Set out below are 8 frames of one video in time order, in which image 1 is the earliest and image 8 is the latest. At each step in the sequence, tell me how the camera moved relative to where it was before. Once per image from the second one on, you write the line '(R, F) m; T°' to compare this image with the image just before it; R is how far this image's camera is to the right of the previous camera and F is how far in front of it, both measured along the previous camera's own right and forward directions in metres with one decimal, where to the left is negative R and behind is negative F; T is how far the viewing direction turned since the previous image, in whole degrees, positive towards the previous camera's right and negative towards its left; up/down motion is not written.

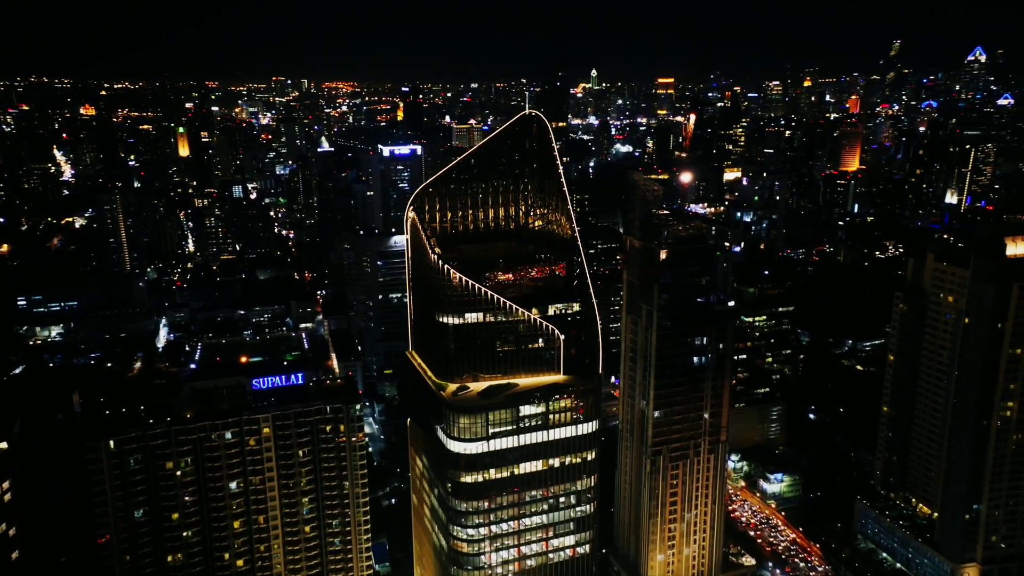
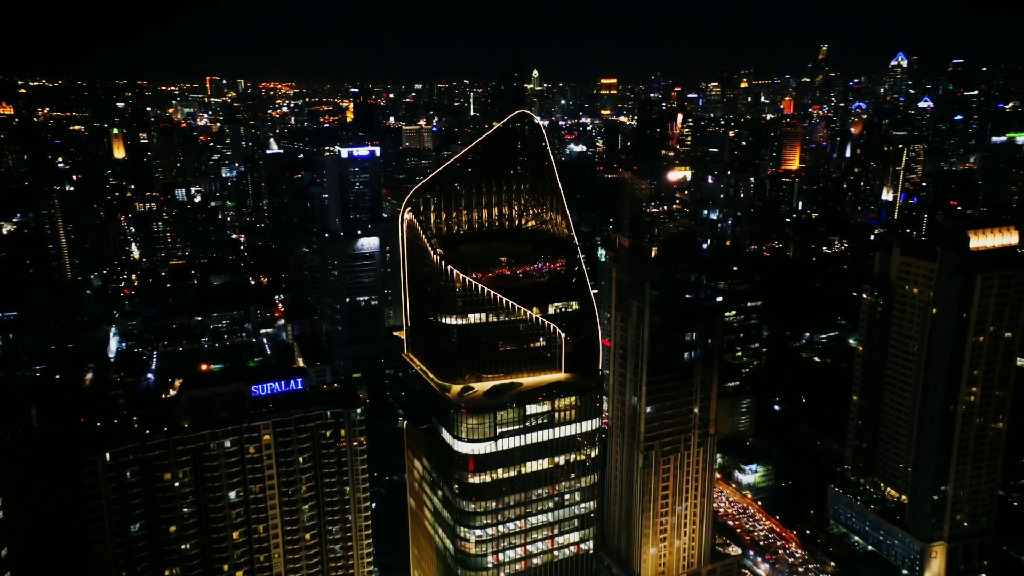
(-1.5, 0.0) m; +4°
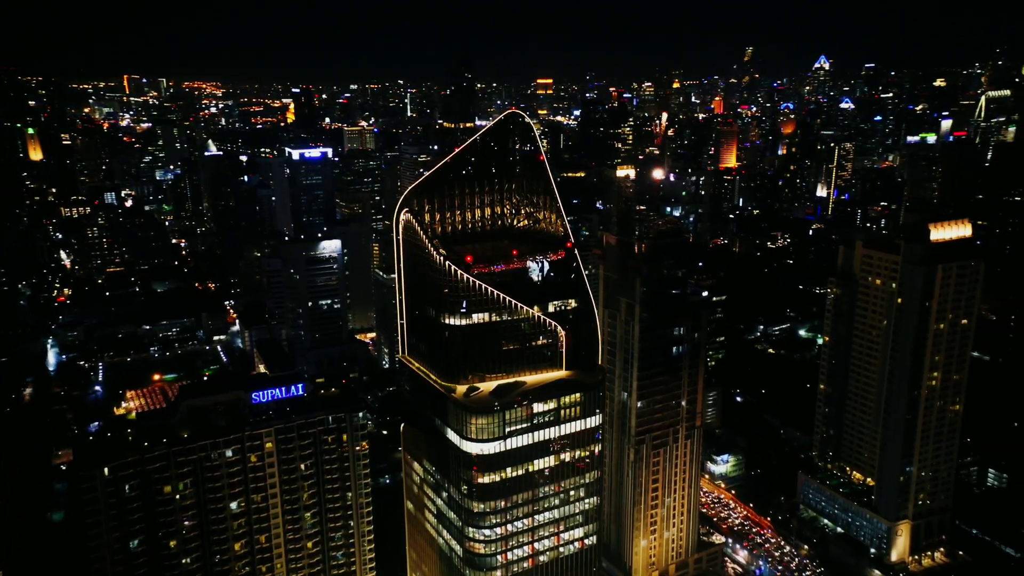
(-1.7, 0.0) m; +4°
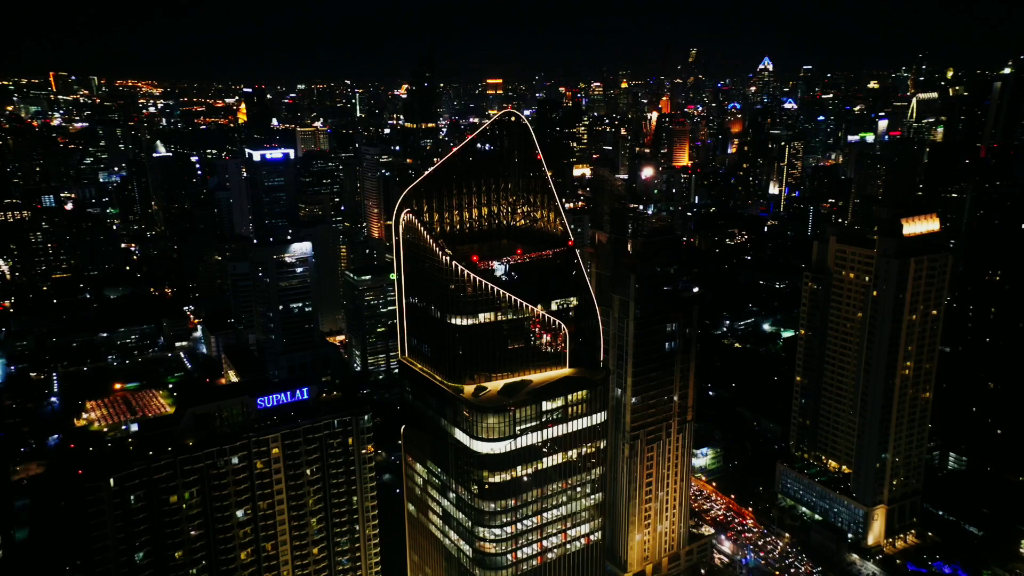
(-1.5, 0.0) m; +4°
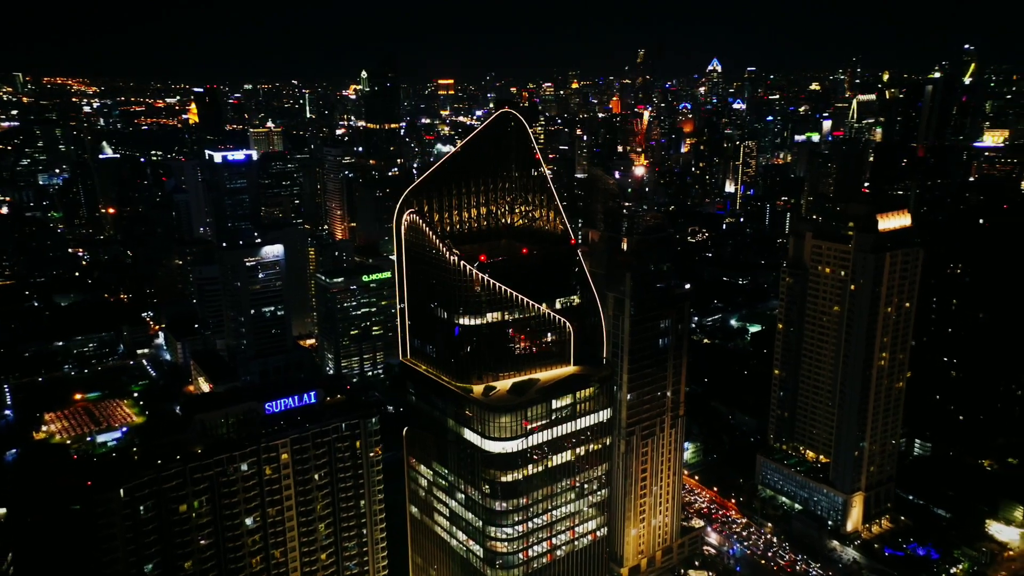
(-1.5, 0.0) m; +3°
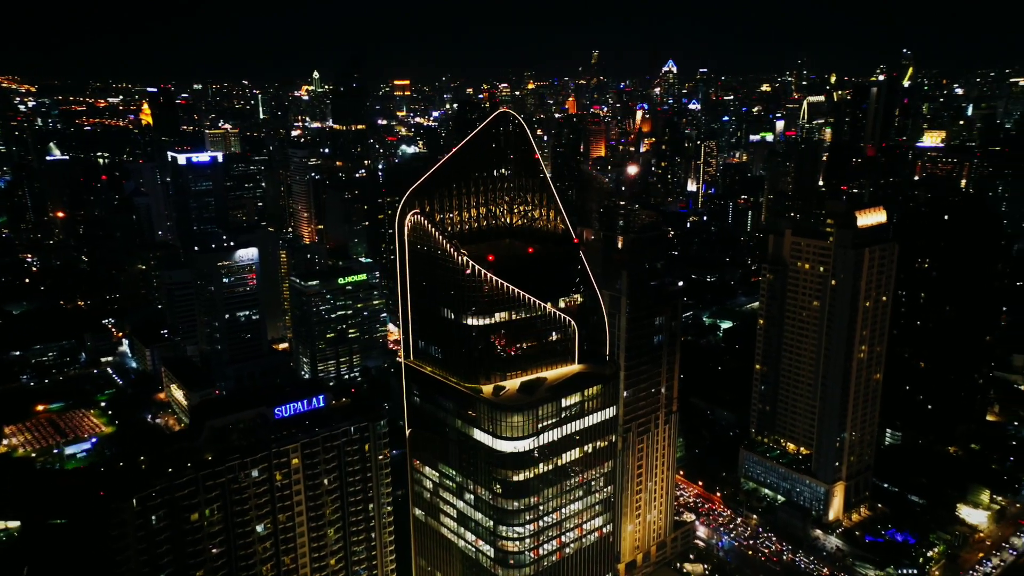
(-1.3, 0.0) m; +3°
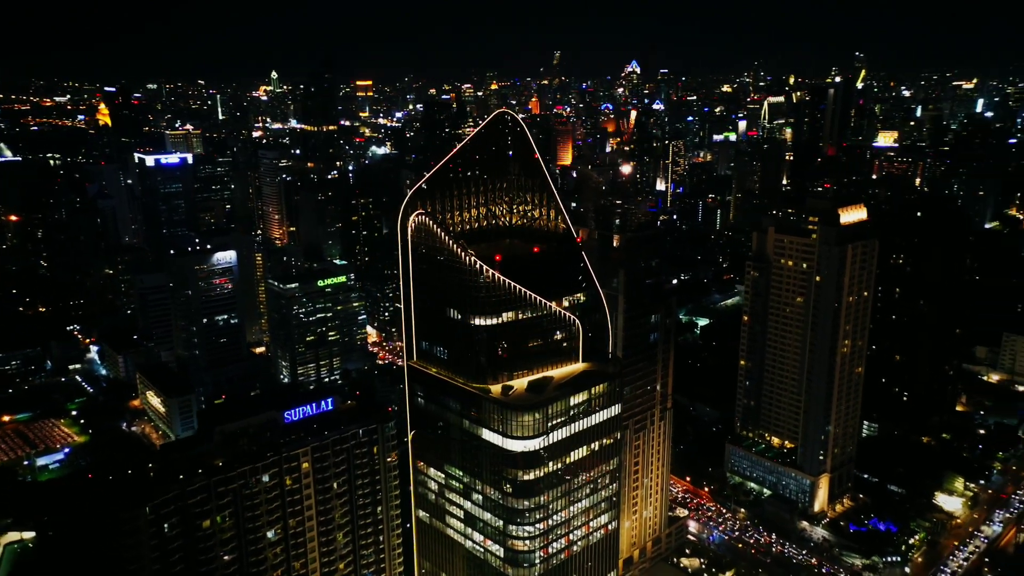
(-1.2, 0.0) m; +3°
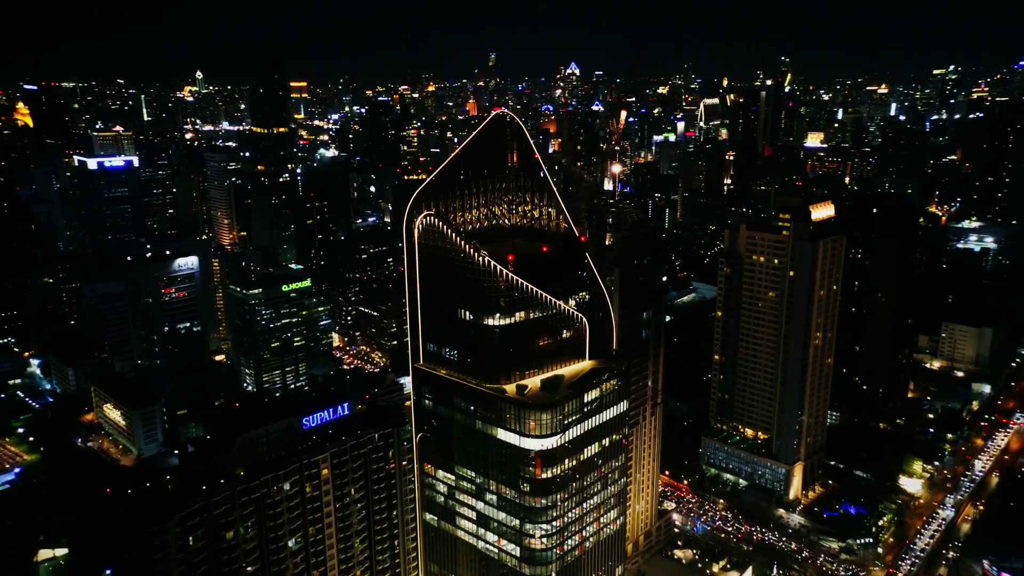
(-2.0, 0.0) m; +4°
